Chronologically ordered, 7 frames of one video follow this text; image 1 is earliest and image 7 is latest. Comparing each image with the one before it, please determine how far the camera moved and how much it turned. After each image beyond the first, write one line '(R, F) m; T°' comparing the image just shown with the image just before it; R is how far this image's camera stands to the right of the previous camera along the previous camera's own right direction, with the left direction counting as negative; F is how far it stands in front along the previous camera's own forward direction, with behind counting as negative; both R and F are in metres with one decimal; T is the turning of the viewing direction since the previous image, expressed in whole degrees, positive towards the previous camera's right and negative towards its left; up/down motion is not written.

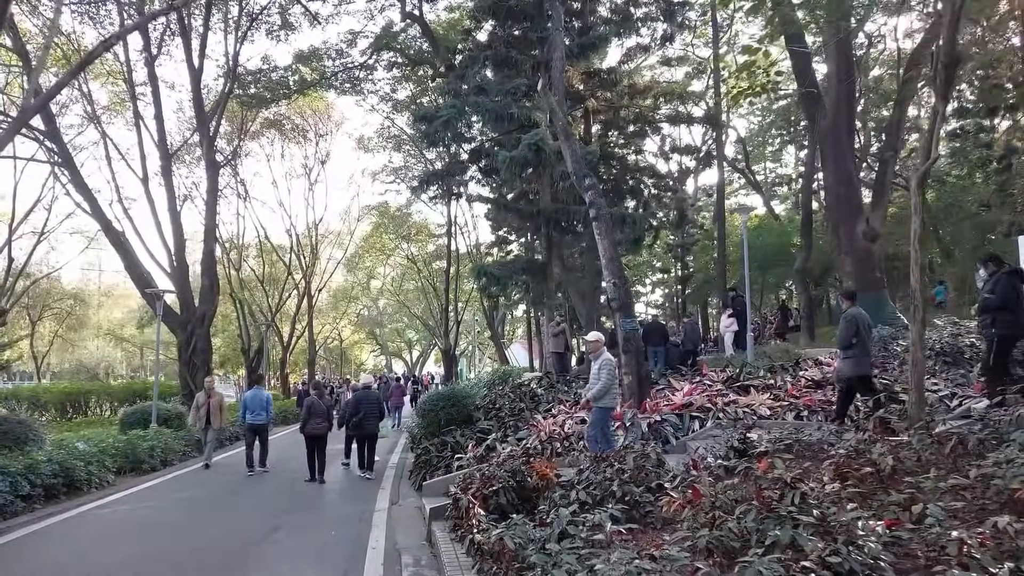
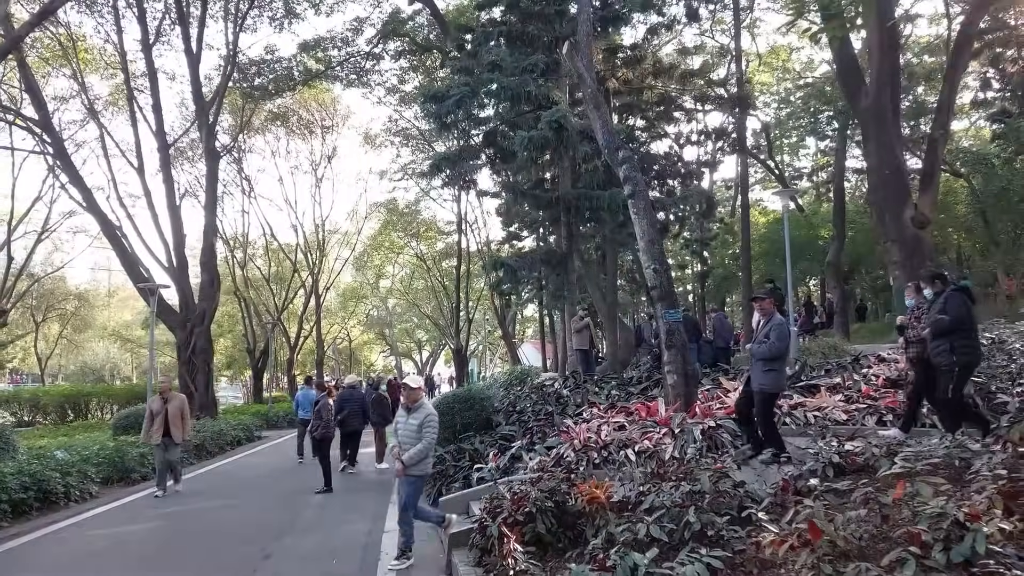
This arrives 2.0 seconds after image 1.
(-0.2, +1.3) m; -1°
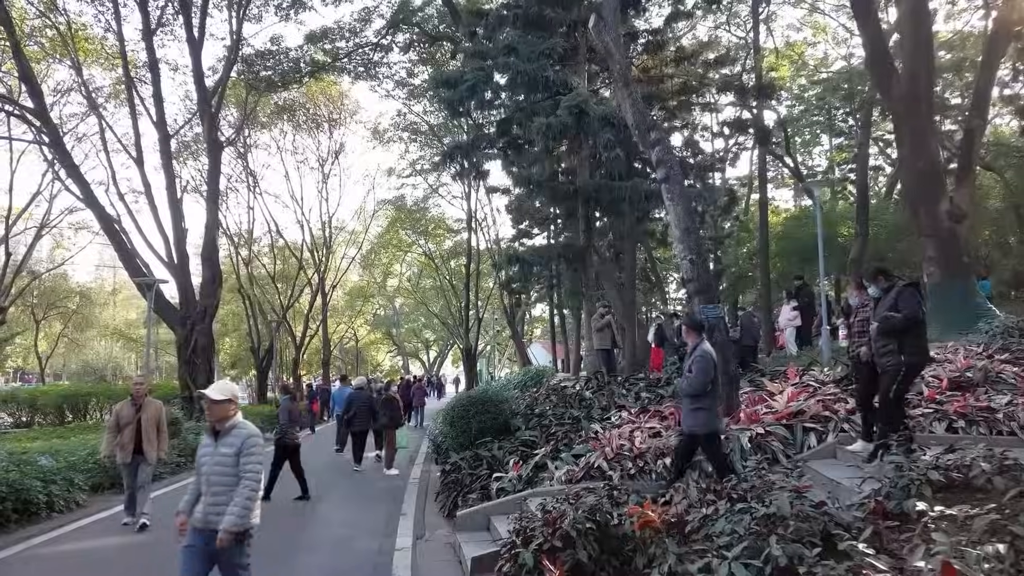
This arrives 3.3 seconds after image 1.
(-0.2, +0.8) m; 0°
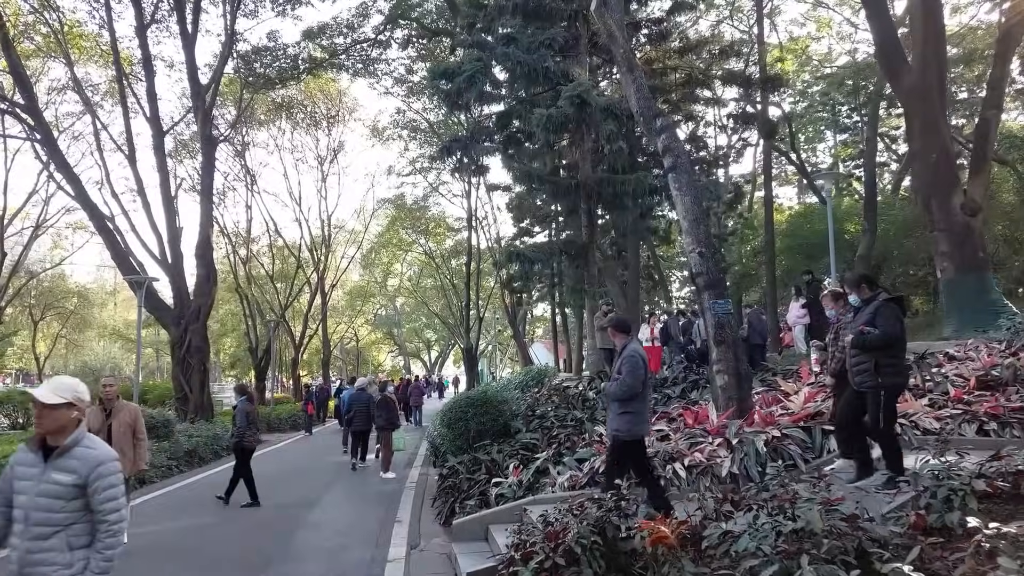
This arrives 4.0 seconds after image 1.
(0.0, +0.4) m; 0°
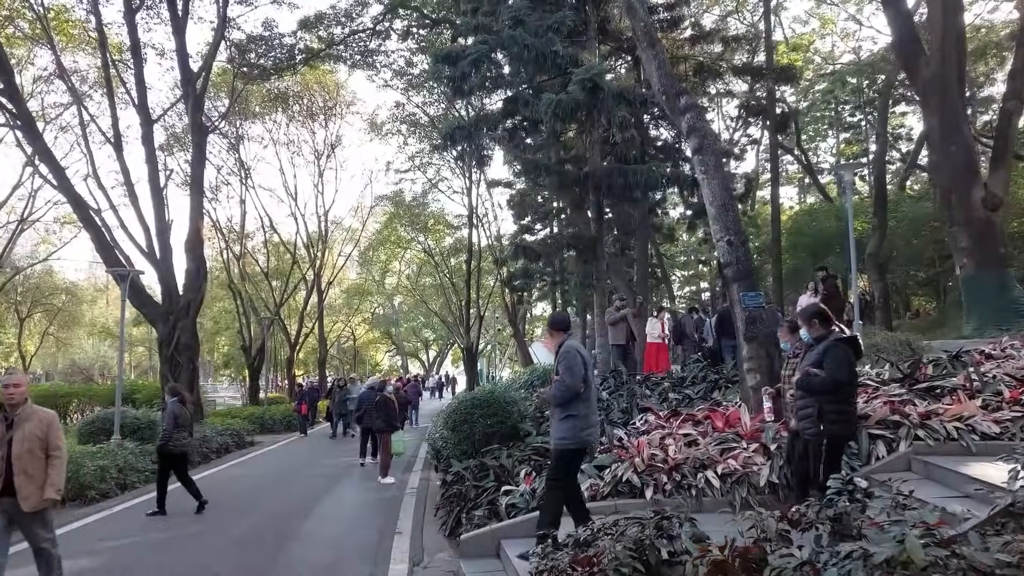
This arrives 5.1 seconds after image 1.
(-0.1, +0.6) m; 0°
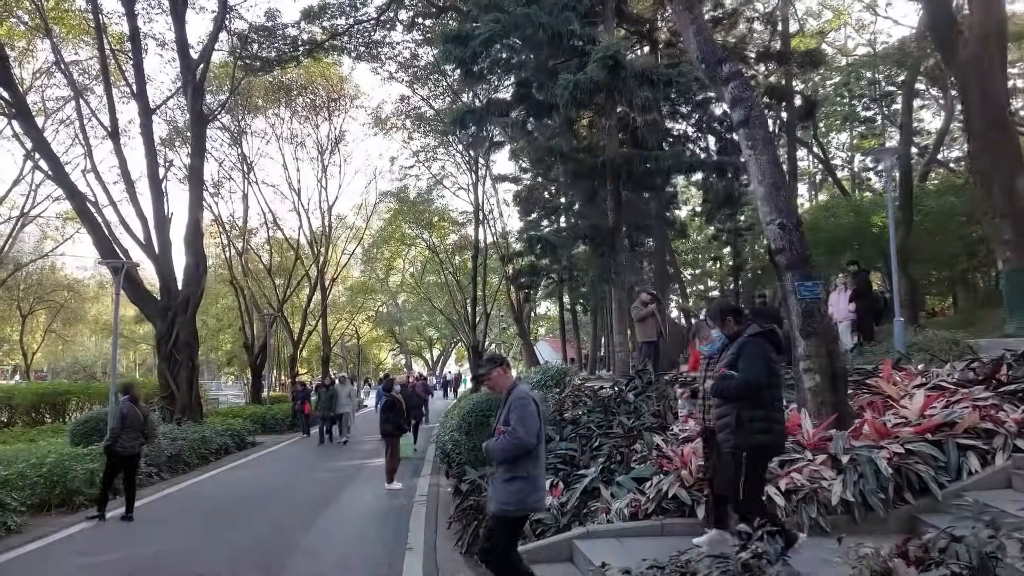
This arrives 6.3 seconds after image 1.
(-0.2, +0.8) m; 0°
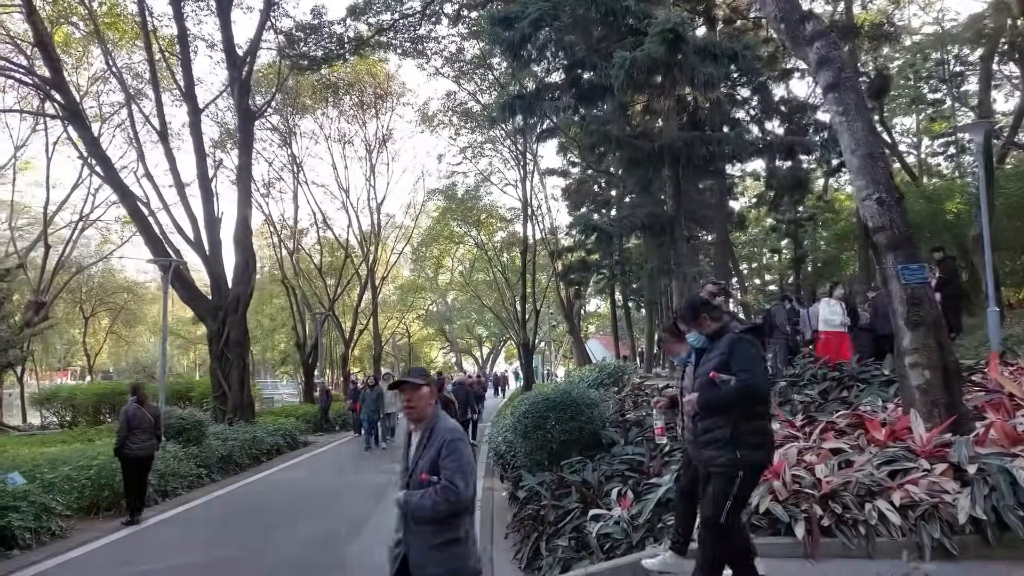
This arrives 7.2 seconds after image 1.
(-0.1, +0.6) m; -3°
